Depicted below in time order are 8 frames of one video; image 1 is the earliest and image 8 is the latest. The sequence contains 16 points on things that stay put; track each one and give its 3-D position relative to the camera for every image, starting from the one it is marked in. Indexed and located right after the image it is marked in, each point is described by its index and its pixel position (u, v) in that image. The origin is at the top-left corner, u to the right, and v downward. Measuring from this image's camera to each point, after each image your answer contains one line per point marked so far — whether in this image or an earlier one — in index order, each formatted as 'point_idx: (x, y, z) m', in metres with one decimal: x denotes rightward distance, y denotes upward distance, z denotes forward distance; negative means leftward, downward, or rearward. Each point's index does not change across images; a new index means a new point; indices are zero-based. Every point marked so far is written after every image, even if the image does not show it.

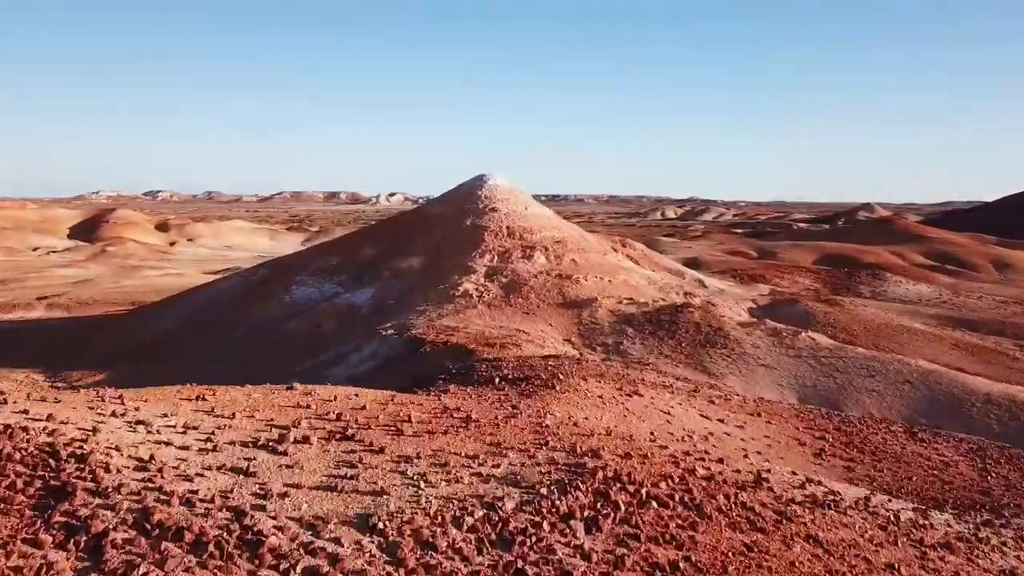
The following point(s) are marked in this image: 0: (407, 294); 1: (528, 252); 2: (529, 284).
0: (-1.8, -0.1, +17.0) m
1: (+0.3, +0.6, +17.3) m
2: (+0.3, +0.1, +16.1) m
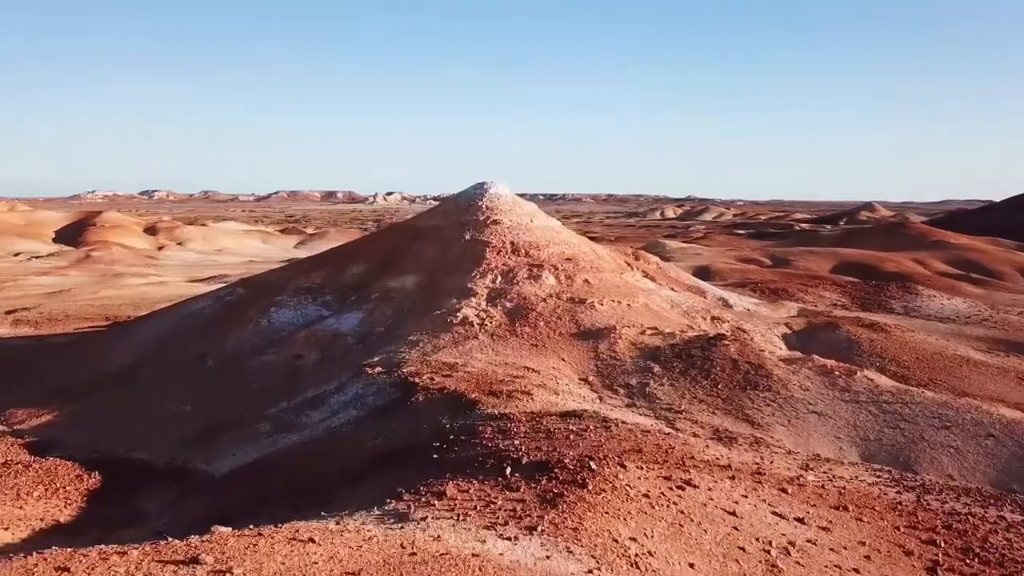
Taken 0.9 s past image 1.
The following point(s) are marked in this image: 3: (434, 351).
0: (-1.7, -0.5, +15.0) m
1: (+0.4, +0.3, +15.4) m
2: (+0.4, -0.3, +14.1) m
3: (-1.0, -0.8, +13.0) m
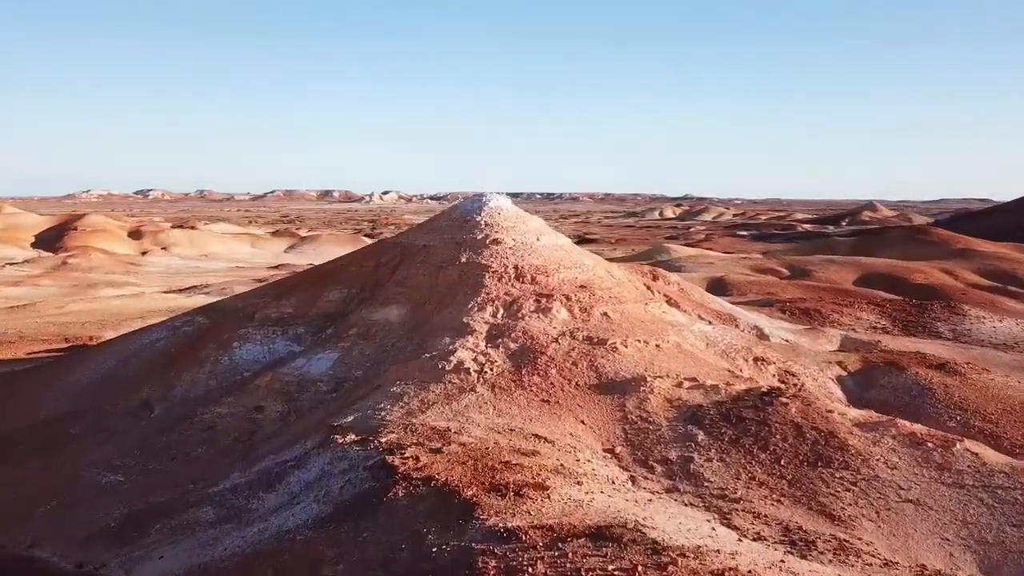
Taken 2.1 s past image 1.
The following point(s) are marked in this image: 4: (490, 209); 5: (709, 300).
0: (-1.7, -0.9, +12.6) m
1: (+0.4, -0.2, +12.9) m
2: (+0.4, -0.8, +11.7) m
3: (-1.0, -1.3, +10.5) m
4: (-0.3, +1.2, +15.7) m
5: (+3.7, -0.2, +18.9) m
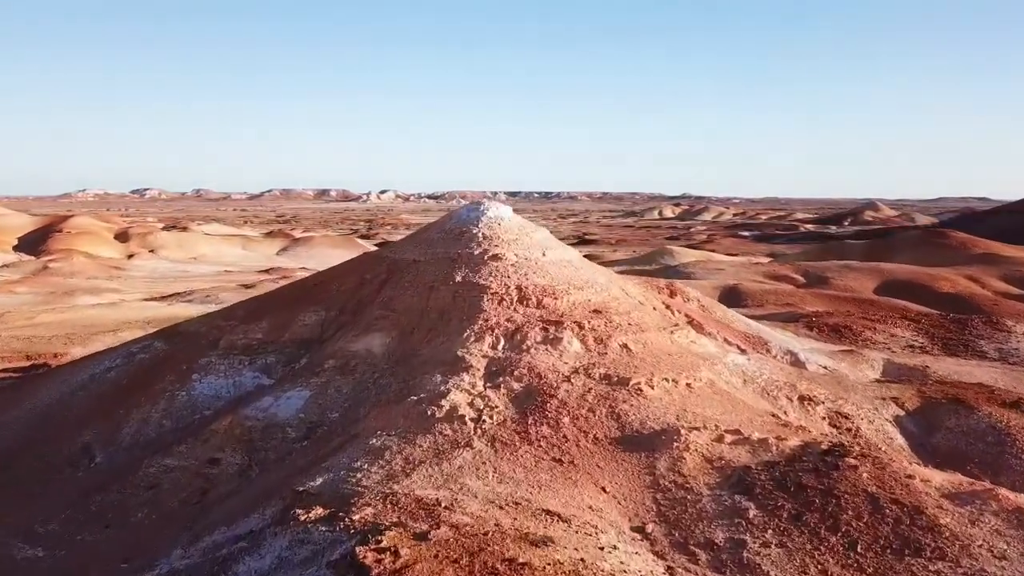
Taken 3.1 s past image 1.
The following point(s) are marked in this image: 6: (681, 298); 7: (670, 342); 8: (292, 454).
0: (-1.6, -1.2, +10.7) m
1: (+0.4, -0.5, +11.0) m
2: (+0.5, -1.1, +9.7) m
3: (-0.9, -1.6, +8.6) m
4: (-0.3, +0.9, +13.8) m
5: (+3.7, -0.5, +17.0) m
6: (+2.8, -0.2, +16.4) m
7: (+1.8, -0.6, +11.3) m
8: (-2.2, -1.7, +10.1) m
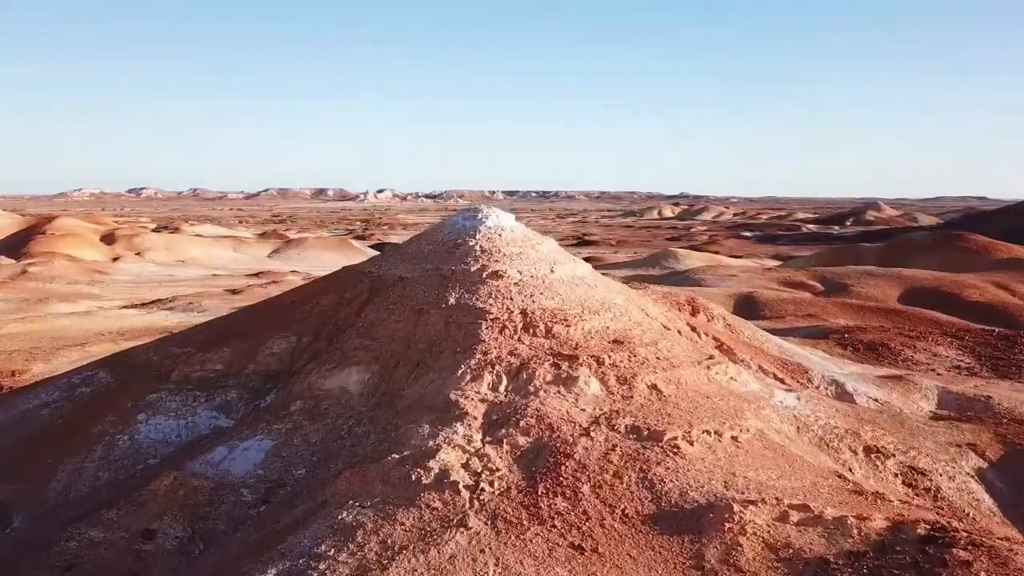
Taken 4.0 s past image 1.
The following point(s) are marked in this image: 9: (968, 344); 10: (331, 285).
0: (-1.6, -1.5, +8.7) m
1: (+0.5, -0.7, +9.1) m
2: (+0.5, -1.3, +7.8) m
3: (-0.9, -1.8, +6.7) m
4: (-0.3, +0.7, +11.9) m
5: (+3.8, -0.8, +15.1) m
6: (+2.8, -0.4, +14.5) m
7: (+1.8, -0.9, +9.4) m
8: (-2.2, -1.9, +8.2) m
9: (+8.3, -1.0, +18.3) m
10: (-2.2, 0.0, +12.3) m
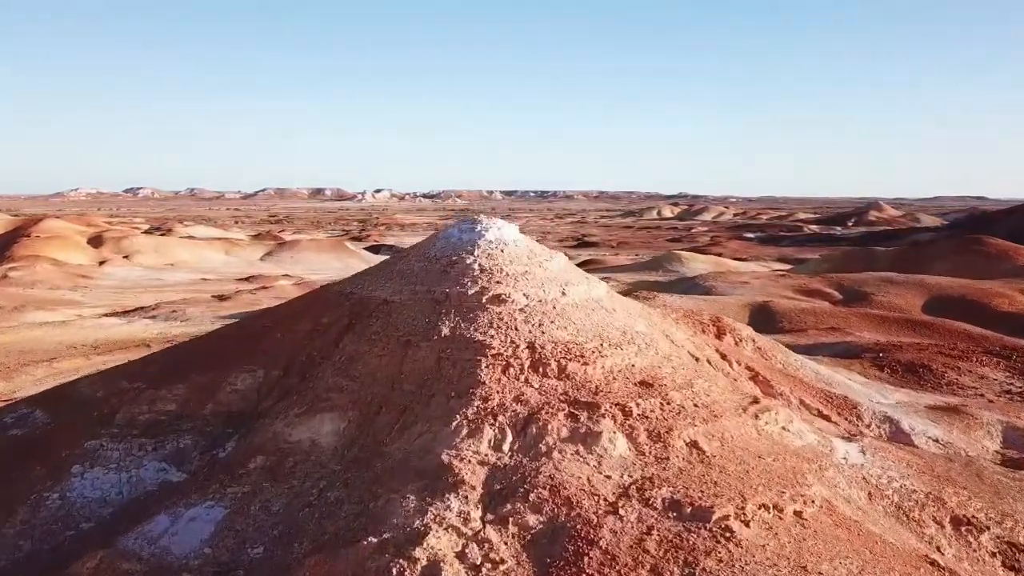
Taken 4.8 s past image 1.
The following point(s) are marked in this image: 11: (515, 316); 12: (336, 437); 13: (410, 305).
0: (-1.5, -1.7, +7.0) m
1: (+0.5, -1.0, +7.4) m
2: (+0.5, -1.6, +6.1) m
3: (-0.8, -2.1, +5.0) m
4: (-0.2, +0.4, +10.2) m
5: (+3.8, -1.0, +13.4) m
6: (+2.8, -0.7, +12.8) m
7: (+1.9, -1.1, +7.7) m
8: (-2.1, -2.2, +6.5) m
9: (+8.4, -1.3, +16.6) m
10: (-2.2, -0.2, +10.7) m
11: (0.0, -0.2, +9.0) m
12: (-1.4, -1.2, +8.1) m
13: (-1.0, -0.2, +9.5) m
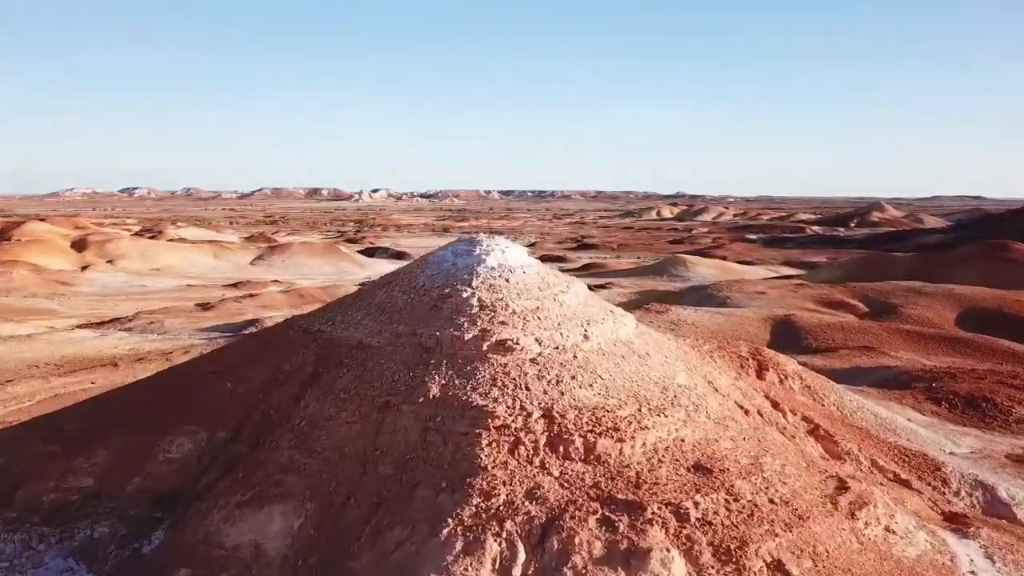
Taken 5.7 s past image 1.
0: (-1.5, -2.0, +5.0) m
1: (+0.6, -1.3, +5.4) m
2: (+0.6, -1.9, +4.1) m
3: (-0.7, -2.4, +2.9) m
4: (-0.2, +0.1, +8.1) m
5: (+3.9, -1.3, +11.4) m
6: (+2.9, -1.0, +10.8) m
7: (+1.9, -1.4, +5.7) m
8: (-2.1, -2.5, +4.4) m
9: (+8.4, -1.6, +14.6) m
10: (-2.1, -0.5, +8.6) m
11: (+0.1, -0.6, +6.9) m
12: (-1.3, -1.5, +6.0) m
13: (-0.9, -0.5, +7.5) m
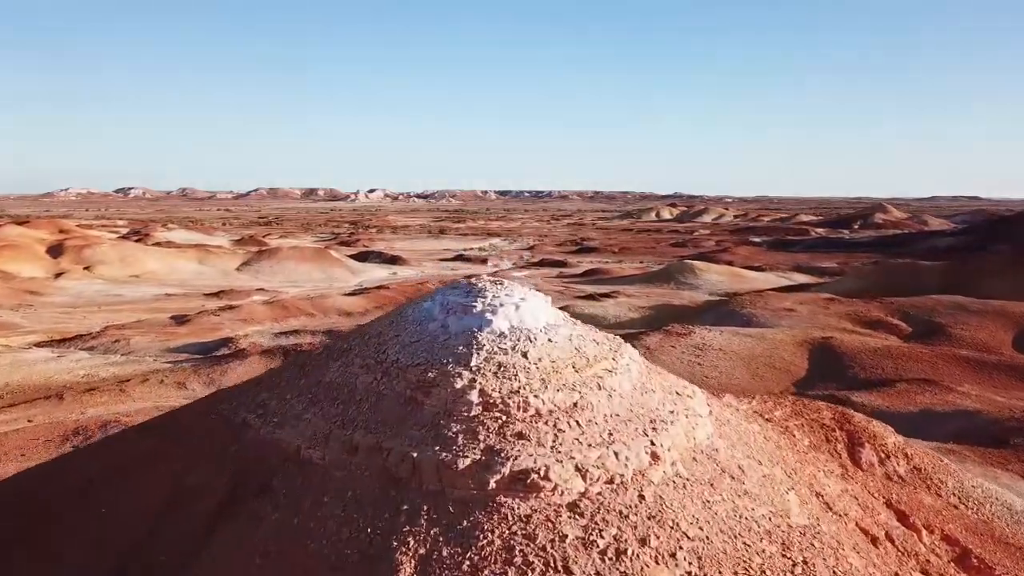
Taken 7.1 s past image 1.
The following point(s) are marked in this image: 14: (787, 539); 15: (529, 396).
0: (-1.3, -2.5, +2.2) m
1: (+0.7, -1.7, +2.6) m
2: (+0.7, -2.3, +1.3) m
3: (-0.6, -2.8, +0.1) m
4: (-0.1, -0.3, +5.3) m
5: (+4.0, -1.7, +8.6) m
6: (+3.0, -1.4, +8.0) m
7: (+2.1, -1.8, +2.9) m
8: (-1.9, -2.9, +1.6) m
9: (+8.5, -2.0, +11.8) m
10: (-2.0, -0.9, +5.8) m
11: (+0.2, -1.0, +4.1) m
12: (-1.2, -1.9, +3.2) m
13: (-0.8, -0.9, +4.6) m
14: (+1.3, -1.1, +4.6) m
15: (+0.1, -0.5, +4.9) m
